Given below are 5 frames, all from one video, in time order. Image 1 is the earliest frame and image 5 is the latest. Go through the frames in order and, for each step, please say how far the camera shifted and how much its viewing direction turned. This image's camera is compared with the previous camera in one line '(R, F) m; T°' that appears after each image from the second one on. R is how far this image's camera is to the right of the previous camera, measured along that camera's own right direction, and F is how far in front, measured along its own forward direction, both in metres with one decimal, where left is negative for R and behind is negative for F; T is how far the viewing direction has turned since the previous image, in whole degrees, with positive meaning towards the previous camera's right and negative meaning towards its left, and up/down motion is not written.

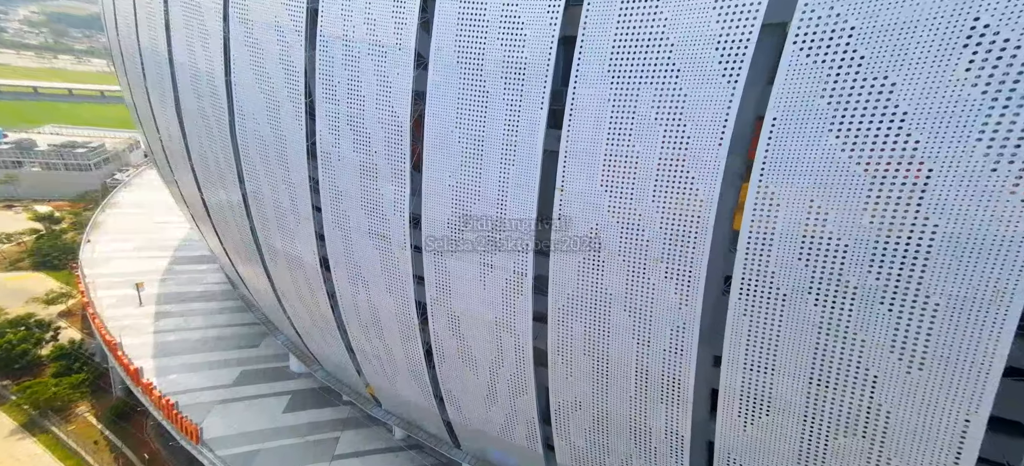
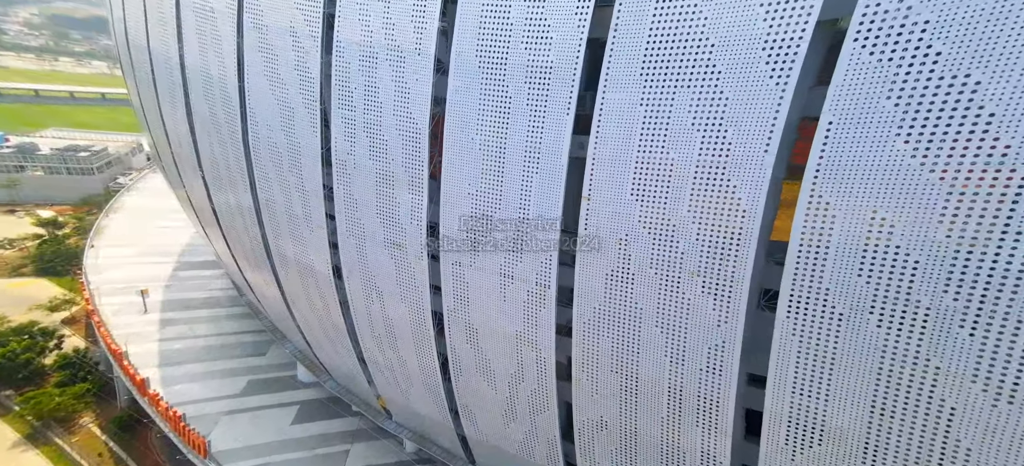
(-0.3, +0.4) m; -1°
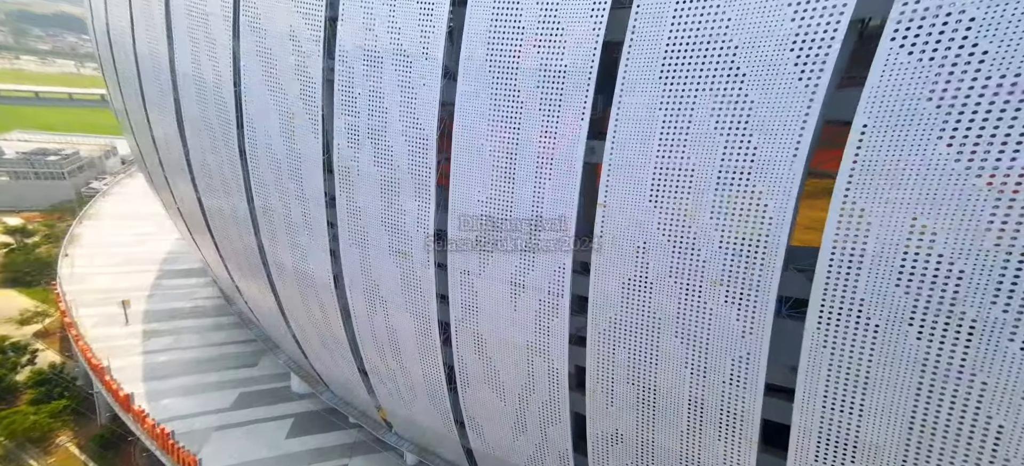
(-0.3, +0.2) m; +1°
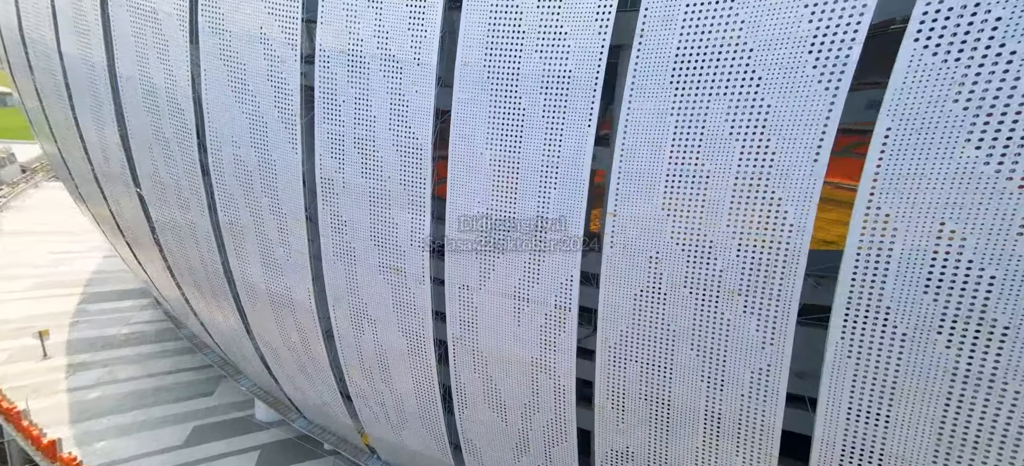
(-0.7, +0.4) m; +5°
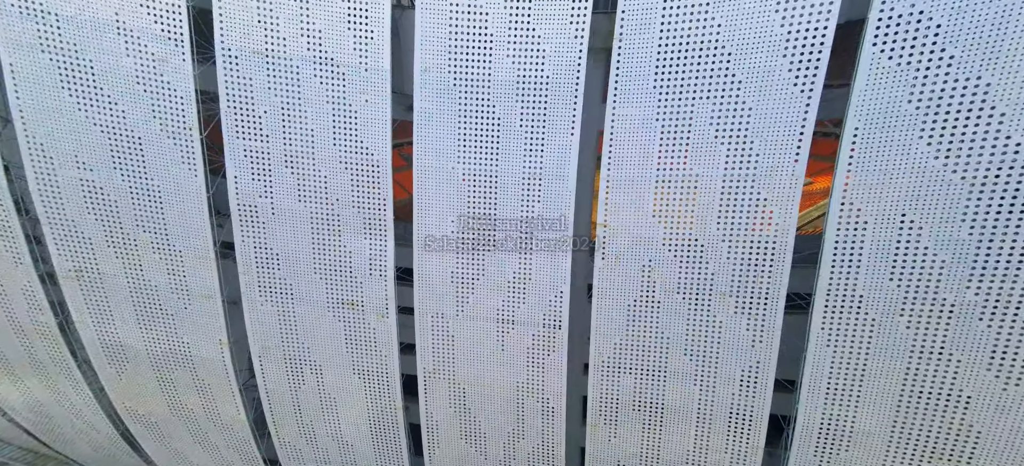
(-2.0, +0.8) m; +19°
